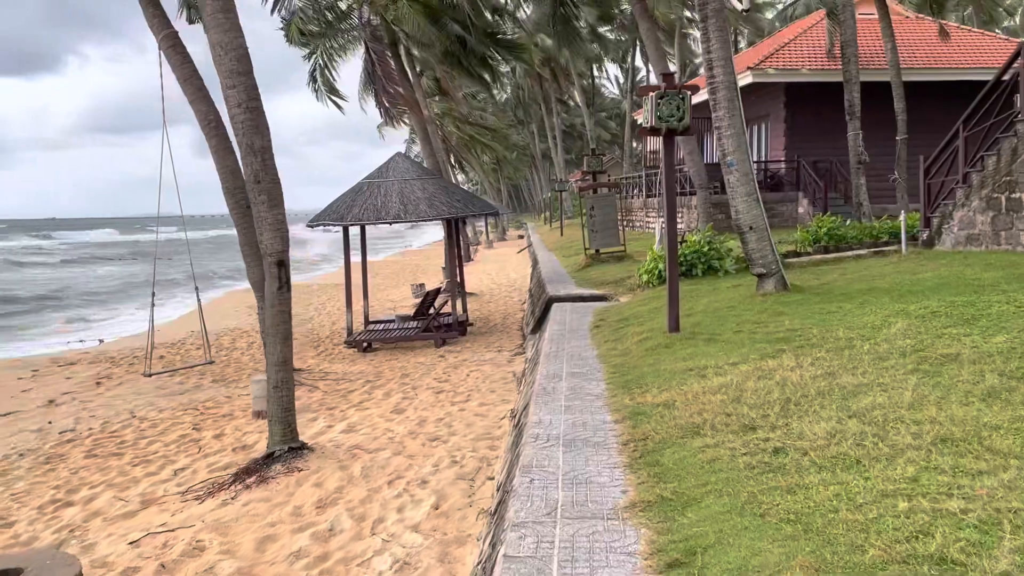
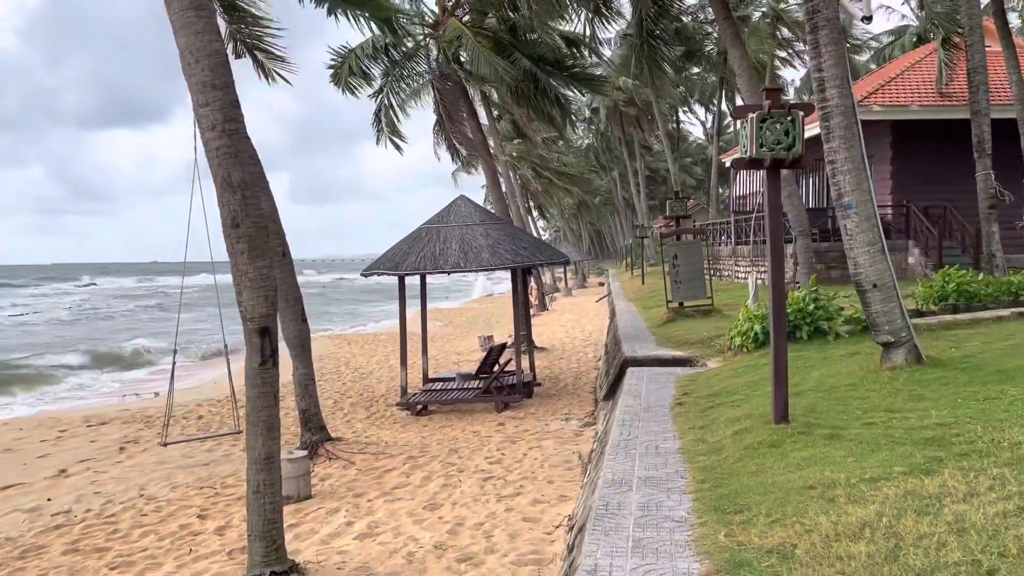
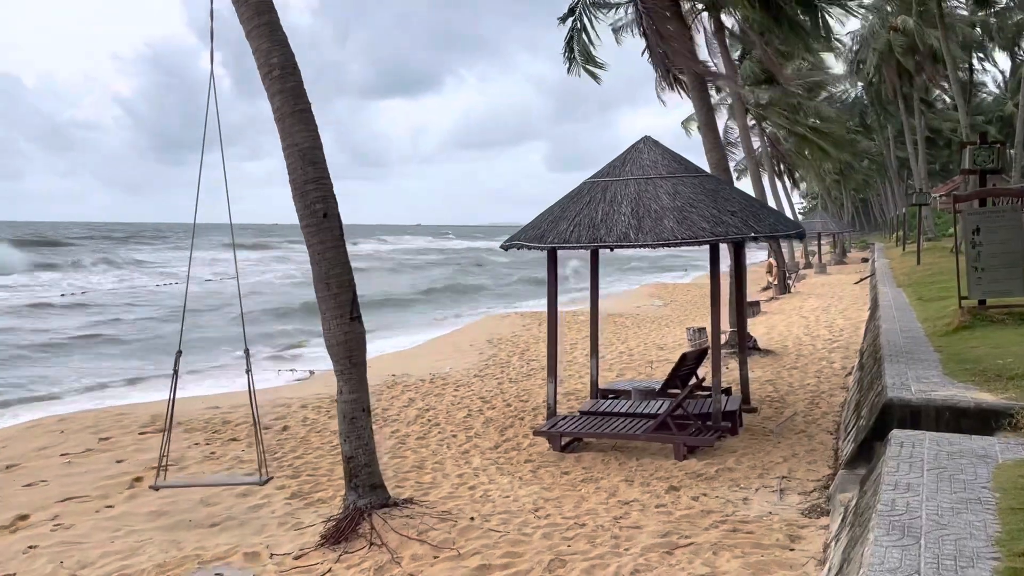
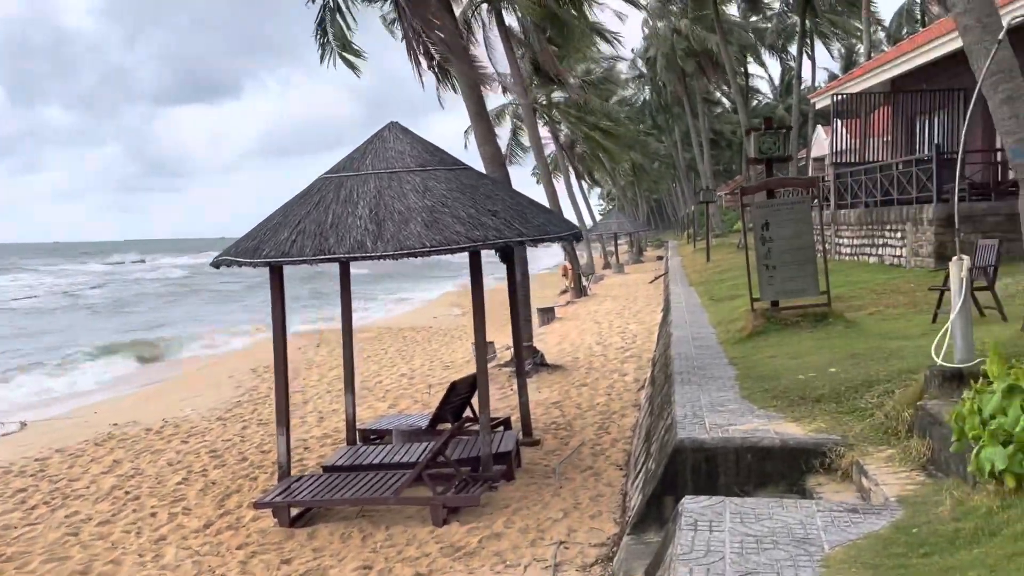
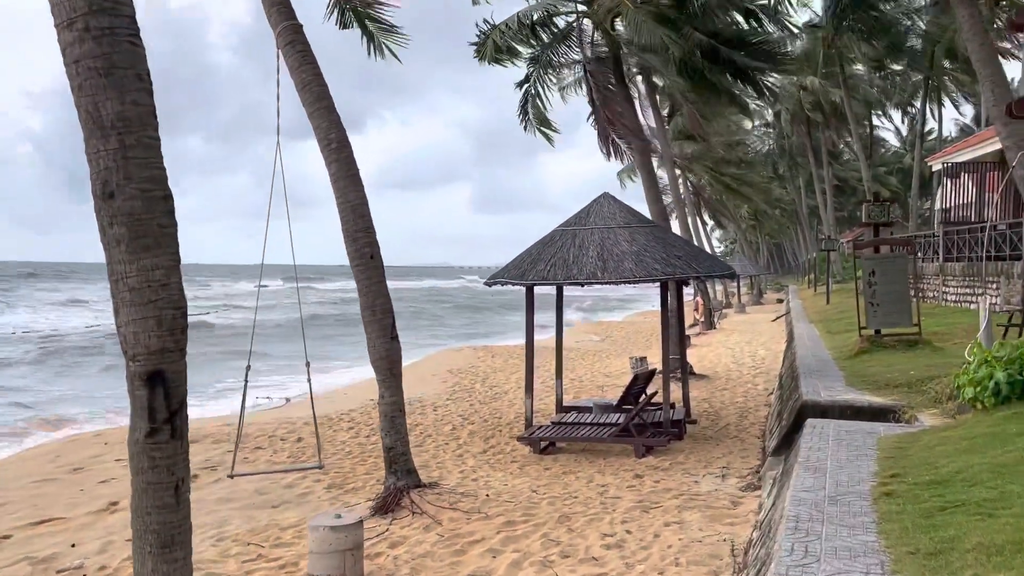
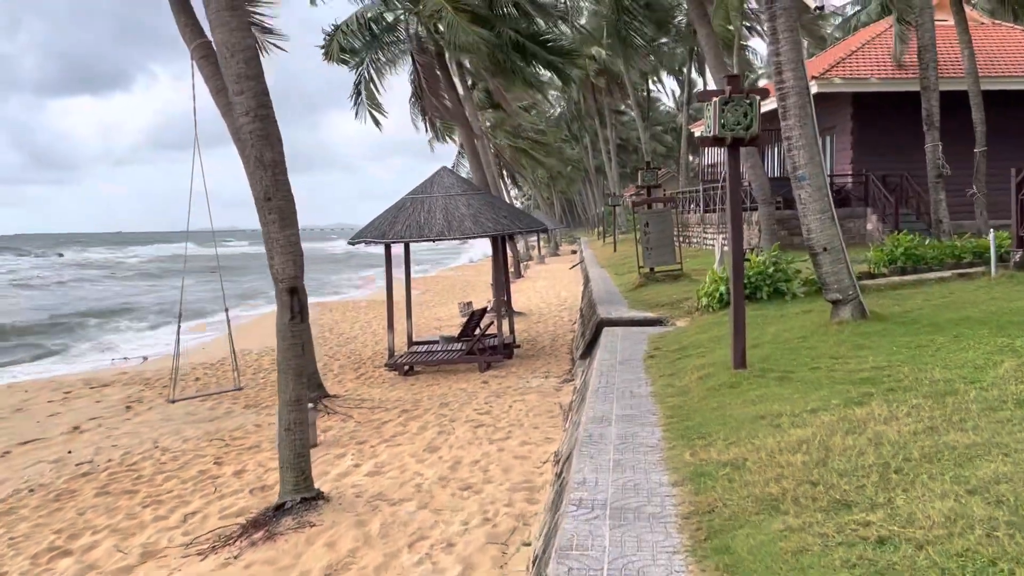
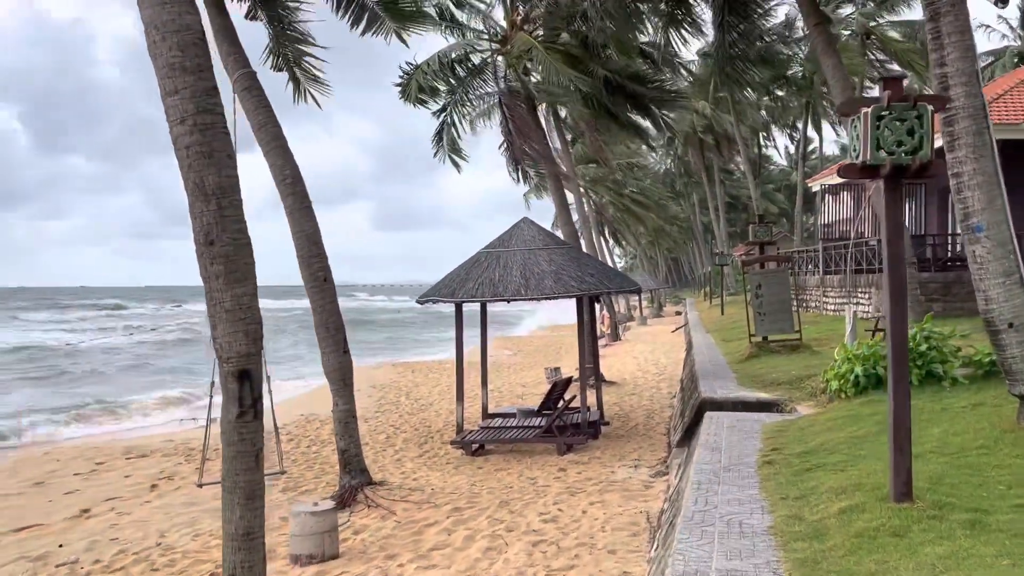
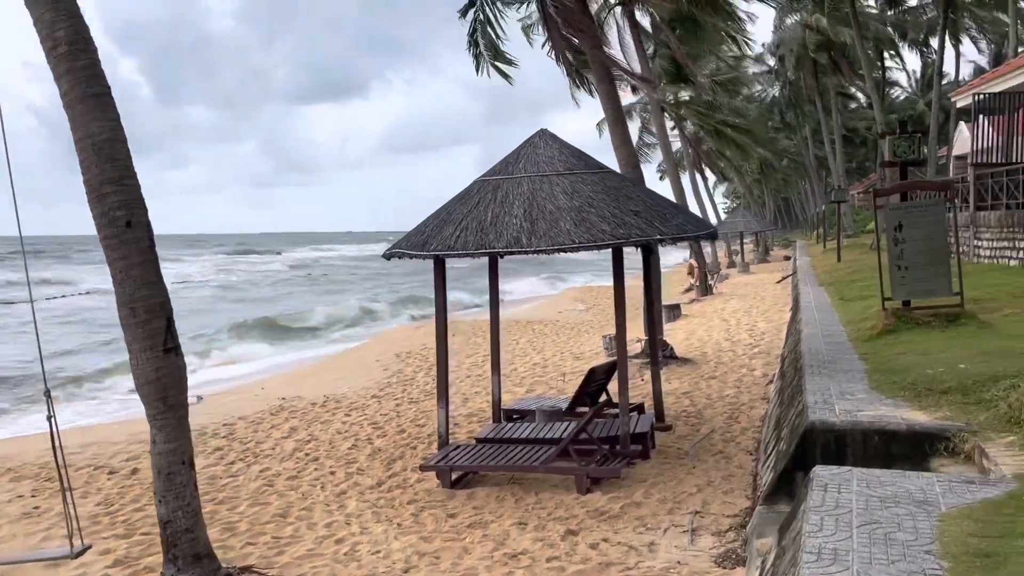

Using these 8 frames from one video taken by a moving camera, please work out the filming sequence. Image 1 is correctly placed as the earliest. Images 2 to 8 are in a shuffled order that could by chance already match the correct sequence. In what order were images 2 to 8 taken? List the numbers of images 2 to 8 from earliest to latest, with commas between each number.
6, 2, 7, 5, 3, 8, 4
